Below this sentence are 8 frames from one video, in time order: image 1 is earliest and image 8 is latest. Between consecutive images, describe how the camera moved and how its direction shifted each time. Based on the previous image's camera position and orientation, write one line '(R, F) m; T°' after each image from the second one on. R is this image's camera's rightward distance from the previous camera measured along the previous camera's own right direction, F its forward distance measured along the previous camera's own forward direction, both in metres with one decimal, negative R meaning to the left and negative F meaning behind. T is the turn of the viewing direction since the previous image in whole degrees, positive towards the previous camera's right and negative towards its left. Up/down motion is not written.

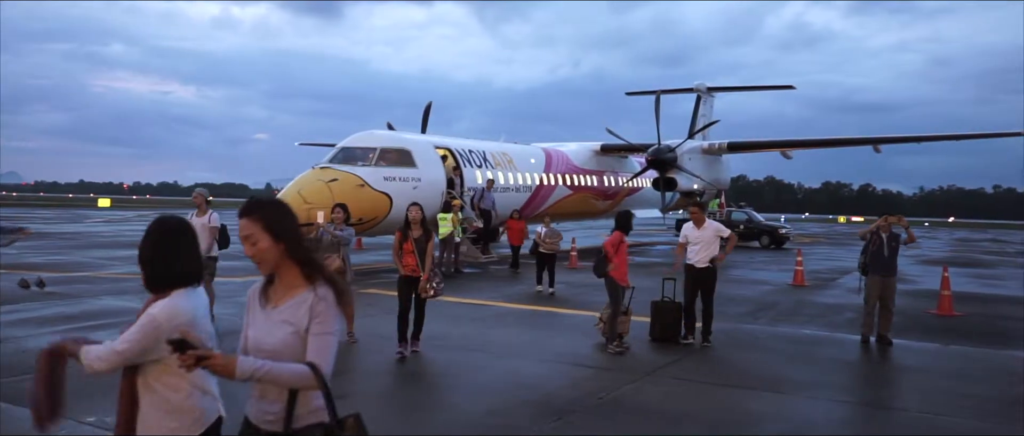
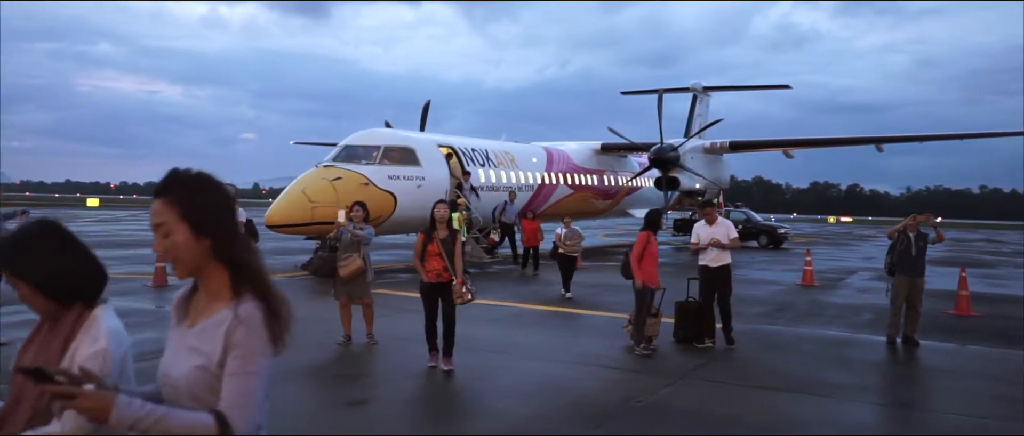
(-0.3, +0.2) m; +1°
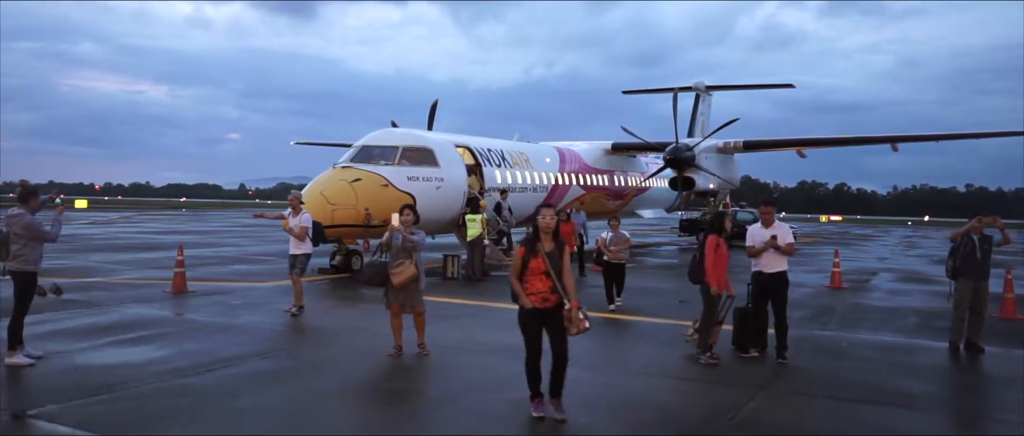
(-0.6, +0.3) m; +1°
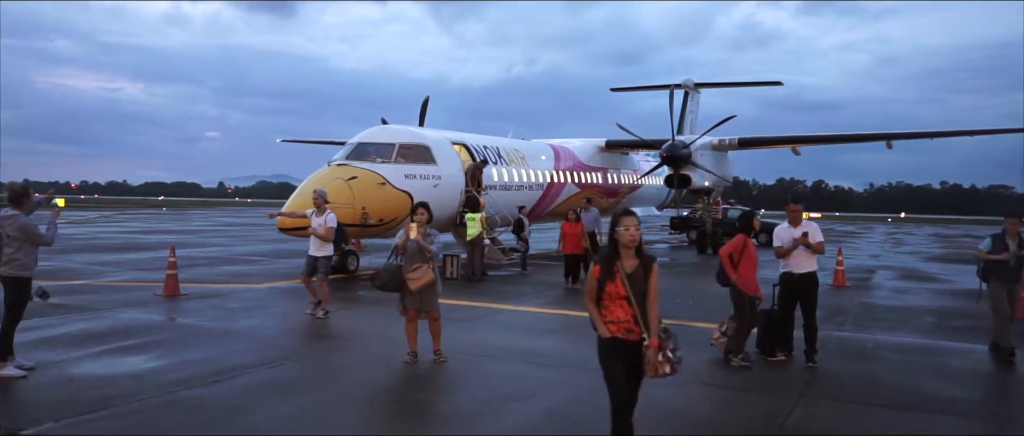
(-0.3, +0.3) m; +1°
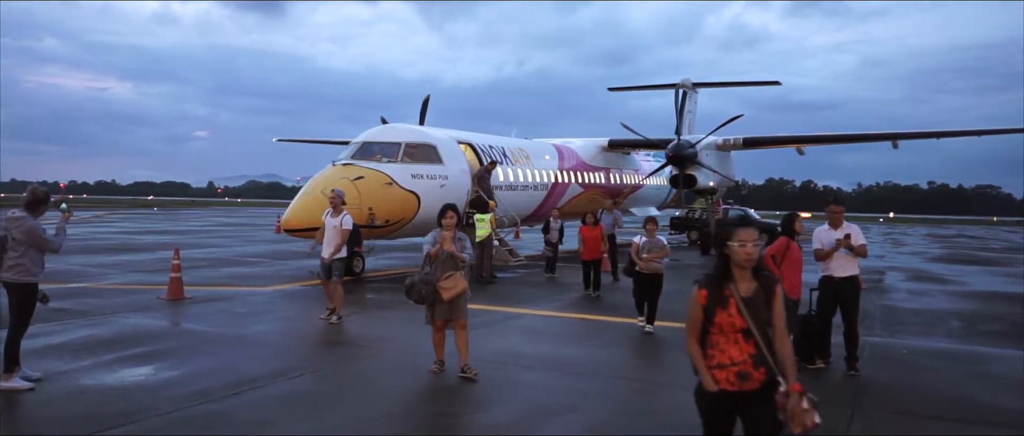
(-0.3, +0.3) m; +1°
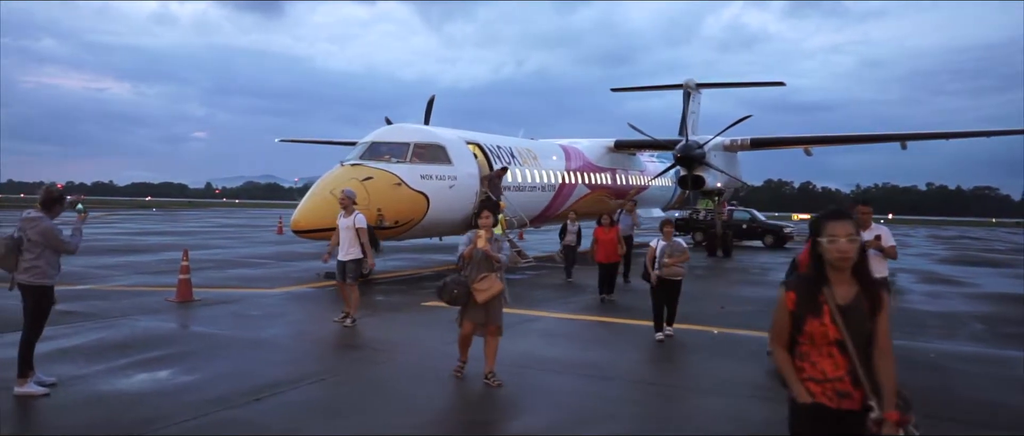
(-0.2, +0.1) m; 0°
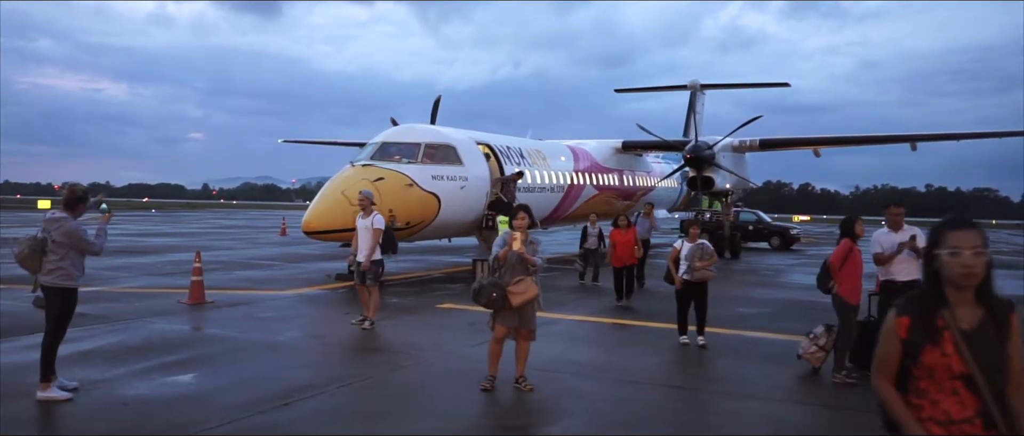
(-0.2, +0.1) m; 0°
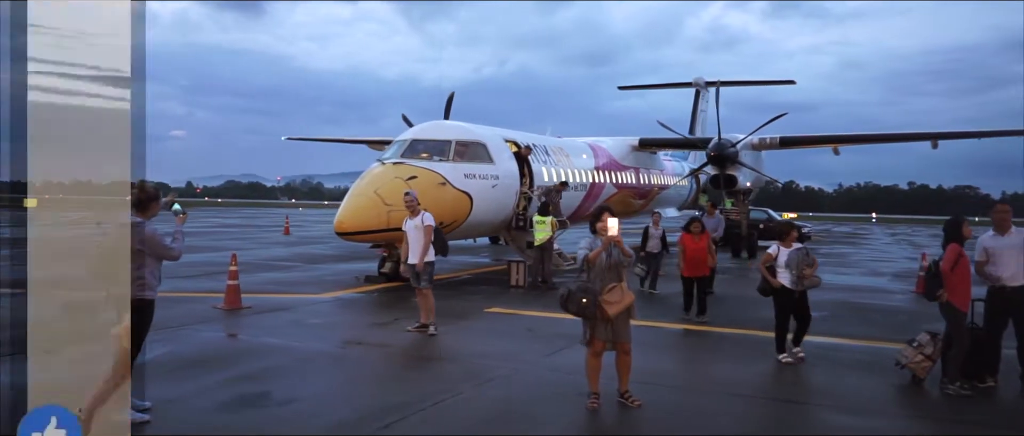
(-0.7, +0.4) m; +1°
